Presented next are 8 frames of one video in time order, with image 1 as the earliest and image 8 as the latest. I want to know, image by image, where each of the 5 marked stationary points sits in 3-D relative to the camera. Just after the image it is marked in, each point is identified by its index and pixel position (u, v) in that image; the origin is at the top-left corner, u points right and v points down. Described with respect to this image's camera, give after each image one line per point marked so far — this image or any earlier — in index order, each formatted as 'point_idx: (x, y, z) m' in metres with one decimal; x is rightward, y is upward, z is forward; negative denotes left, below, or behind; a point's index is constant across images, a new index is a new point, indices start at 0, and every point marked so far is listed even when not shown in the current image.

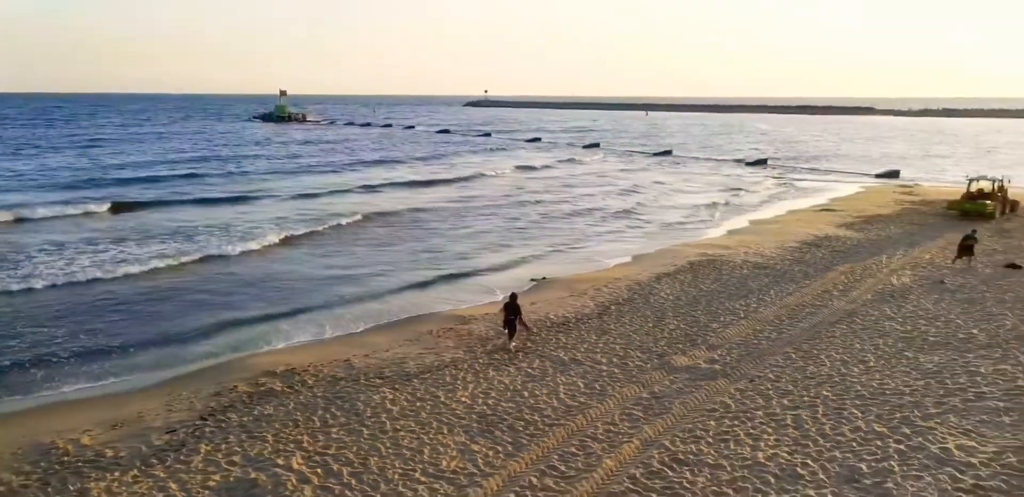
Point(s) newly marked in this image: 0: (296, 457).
0: (-2.3, -2.3, +8.1) m
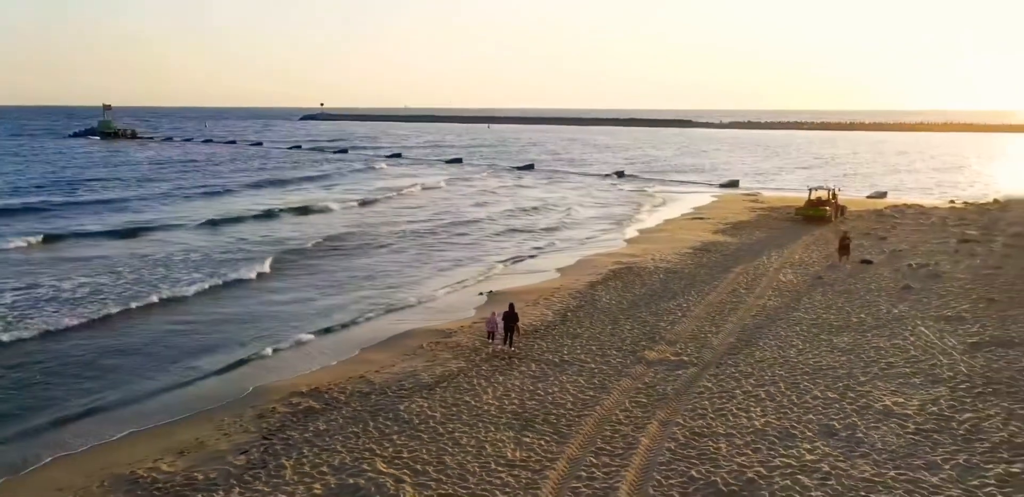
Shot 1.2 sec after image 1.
0: (-1.6, -2.6, +9.0) m
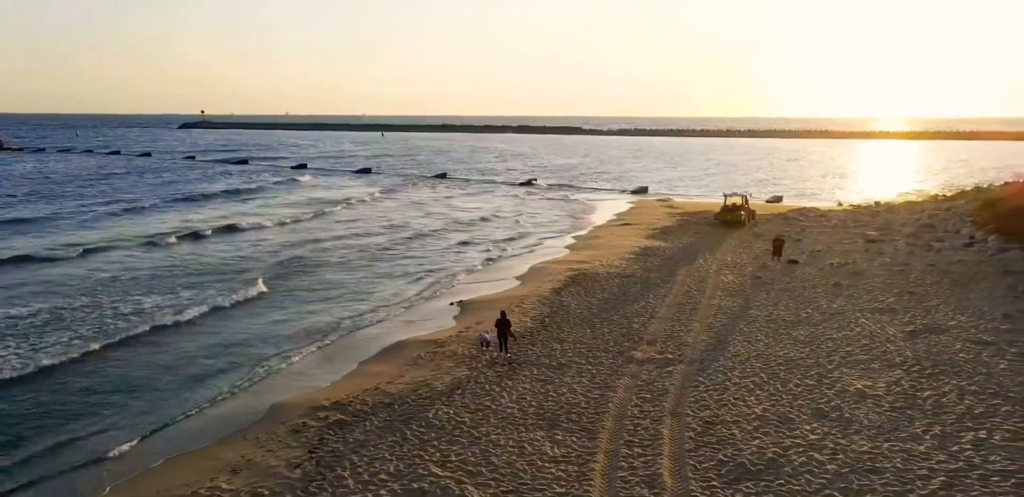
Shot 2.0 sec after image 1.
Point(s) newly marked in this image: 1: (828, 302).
0: (-1.0, -2.8, +9.5) m
1: (+7.6, -1.3, +17.7) m
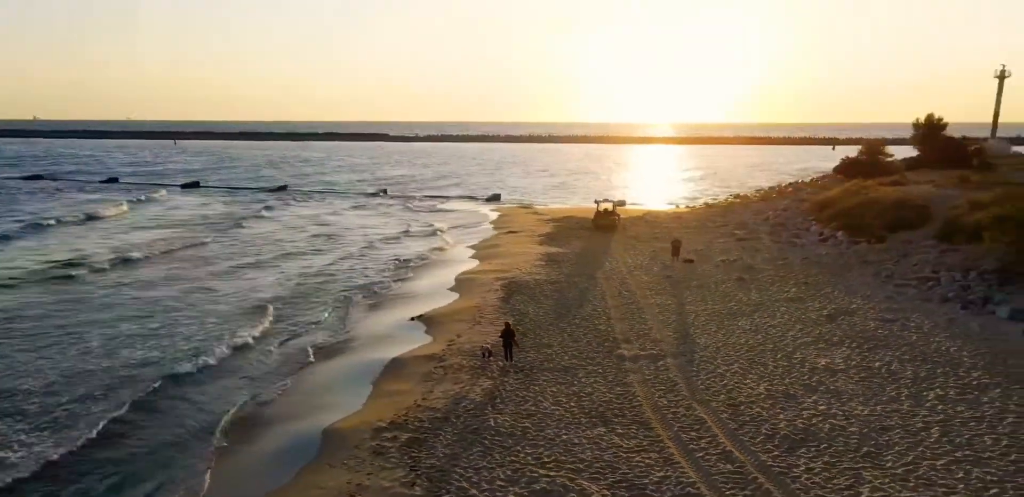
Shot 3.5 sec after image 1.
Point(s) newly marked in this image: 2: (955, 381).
0: (+0.4, -3.1, +10.3) m
1: (+6.5, -1.3, +20.4) m
2: (+8.0, -2.4, +13.2) m
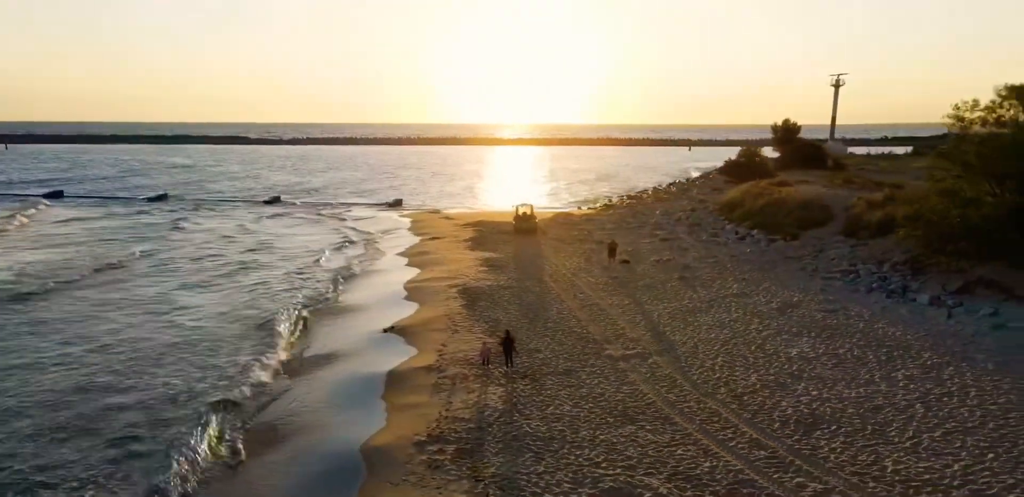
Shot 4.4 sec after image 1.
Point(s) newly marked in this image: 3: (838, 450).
0: (+1.2, -3.3, +10.8) m
1: (+5.4, -1.3, +21.9) m
2: (+8.2, -2.3, +14.9) m
3: (+5.0, -3.1, +11.3) m
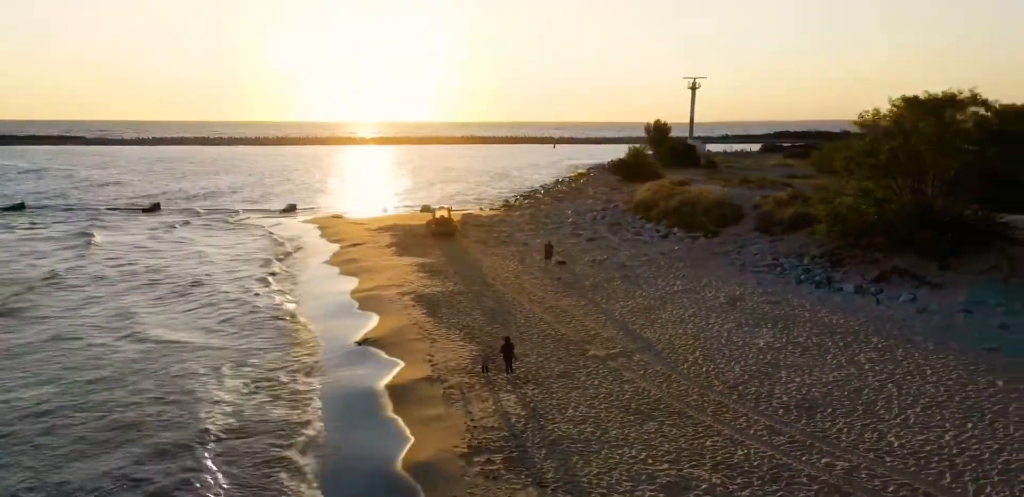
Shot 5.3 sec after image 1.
0: (+2.1, -3.4, +11.4) m
1: (+4.1, -1.3, +23.0) m
2: (+8.1, -2.2, +16.7) m
3: (+5.7, -3.1, +12.6) m
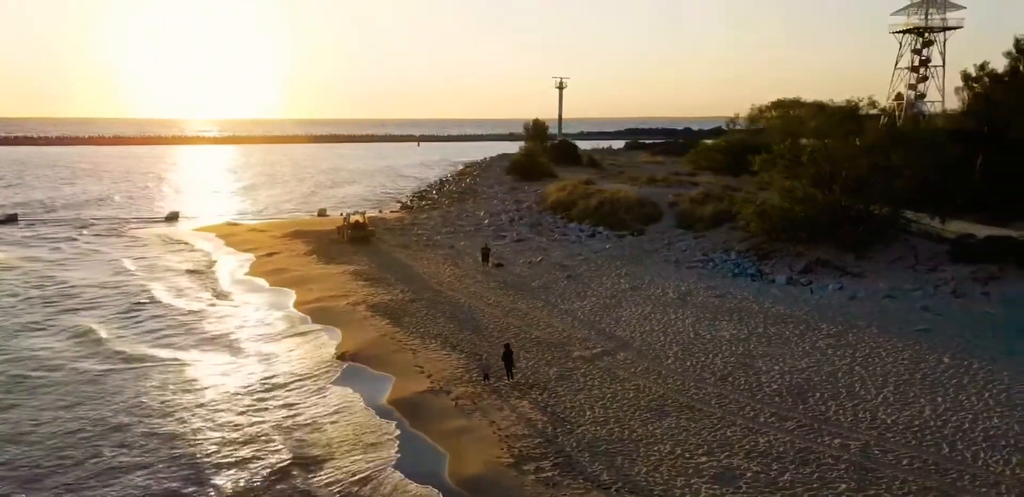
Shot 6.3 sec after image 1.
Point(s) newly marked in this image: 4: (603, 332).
0: (+2.9, -3.5, +12.0) m
1: (+2.6, -1.4, +23.8) m
2: (+7.7, -2.1, +18.4) m
3: (+6.2, -3.1, +13.9) m
4: (+2.4, -2.2, +19.4) m
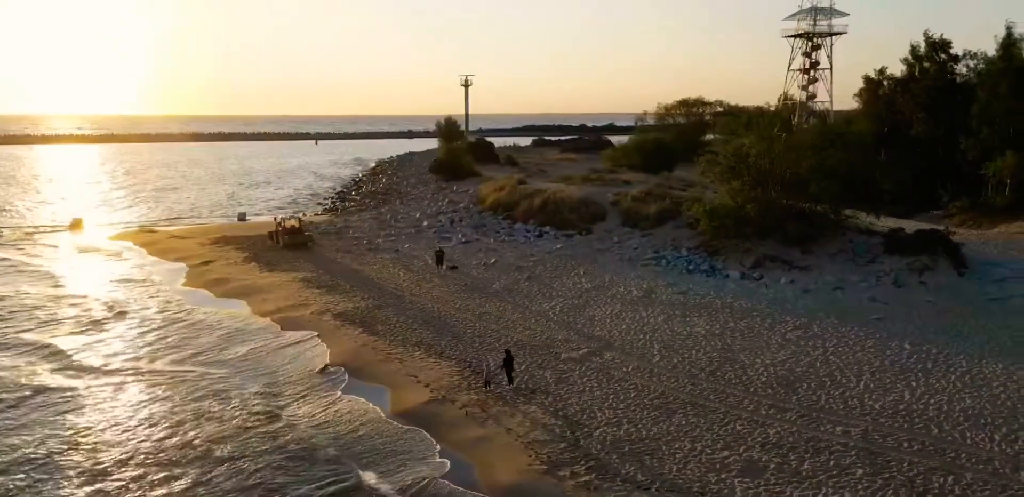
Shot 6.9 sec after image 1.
0: (+3.4, -3.5, +12.5) m
1: (+1.4, -1.4, +24.1) m
2: (+7.3, -2.0, +19.5) m
3: (+6.4, -3.1, +14.8) m
4: (+1.9, -2.3, +19.7) m
